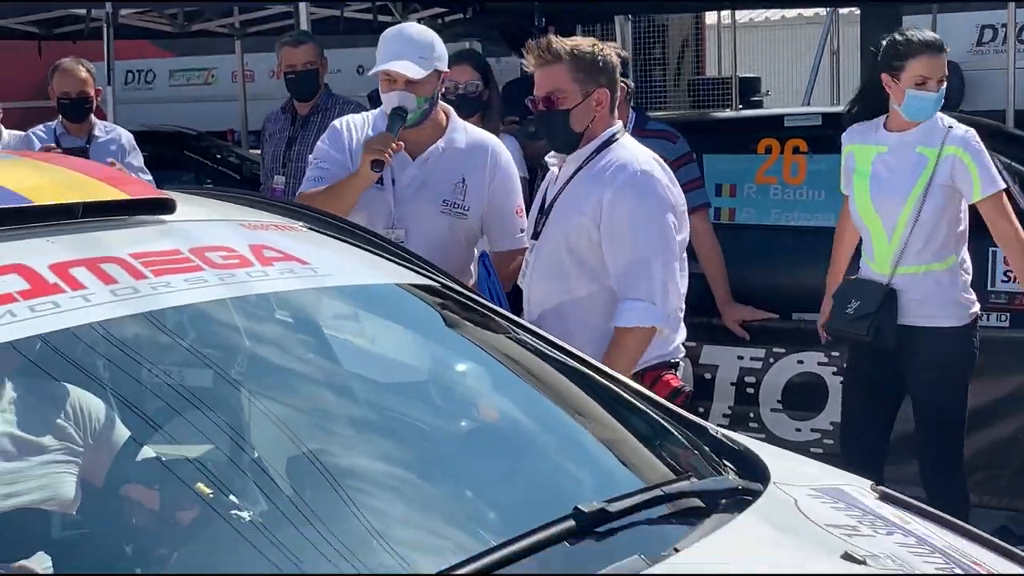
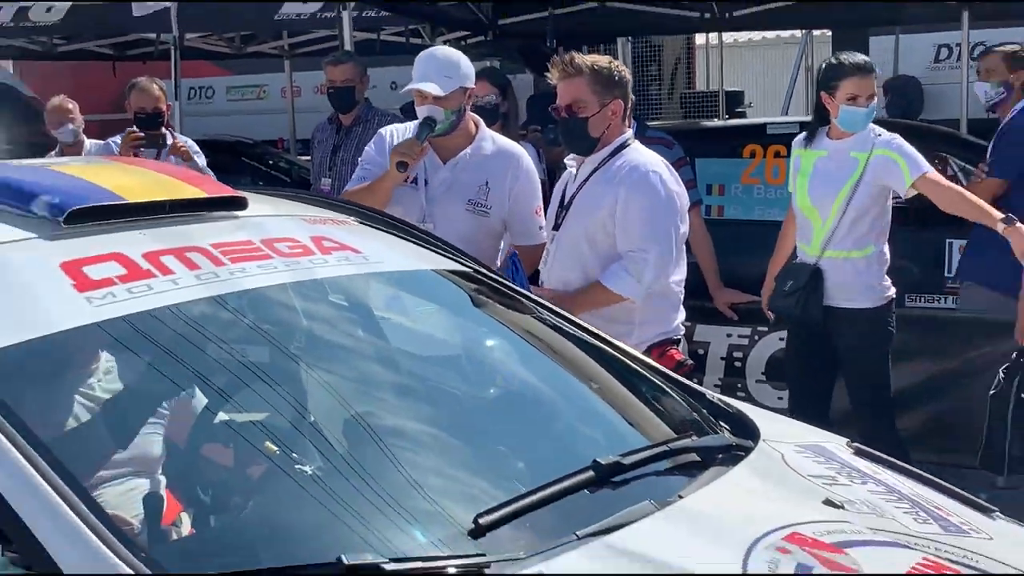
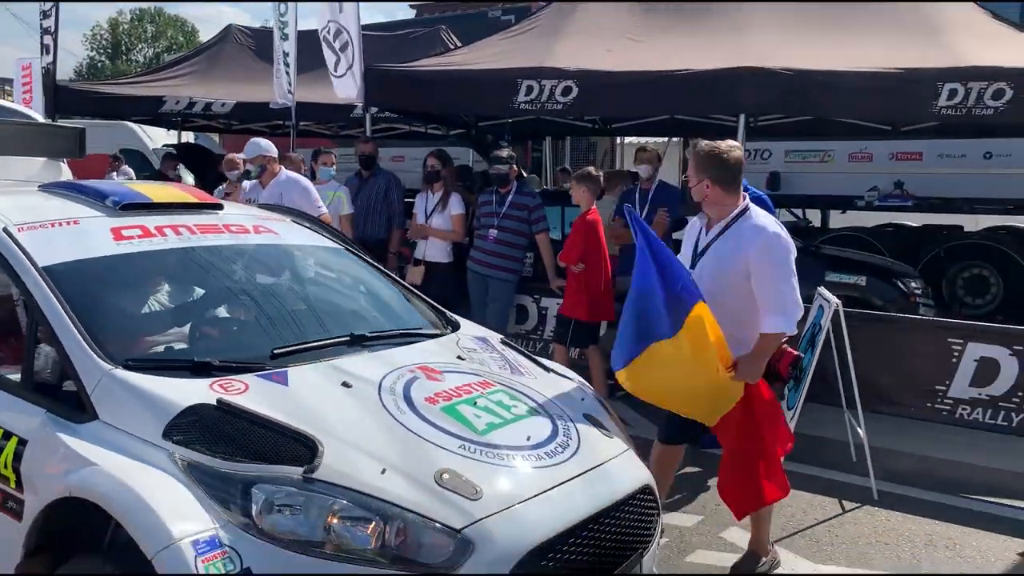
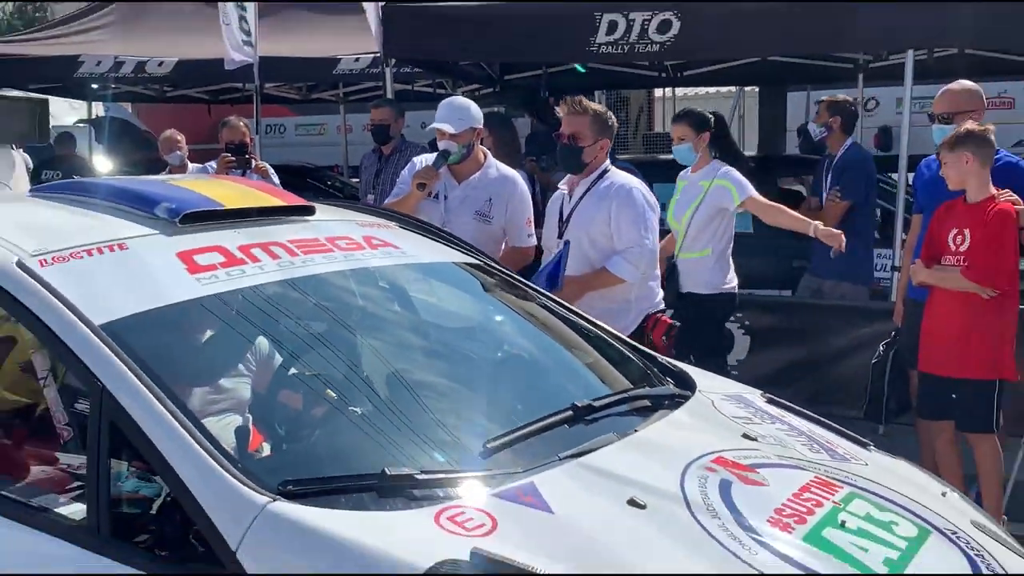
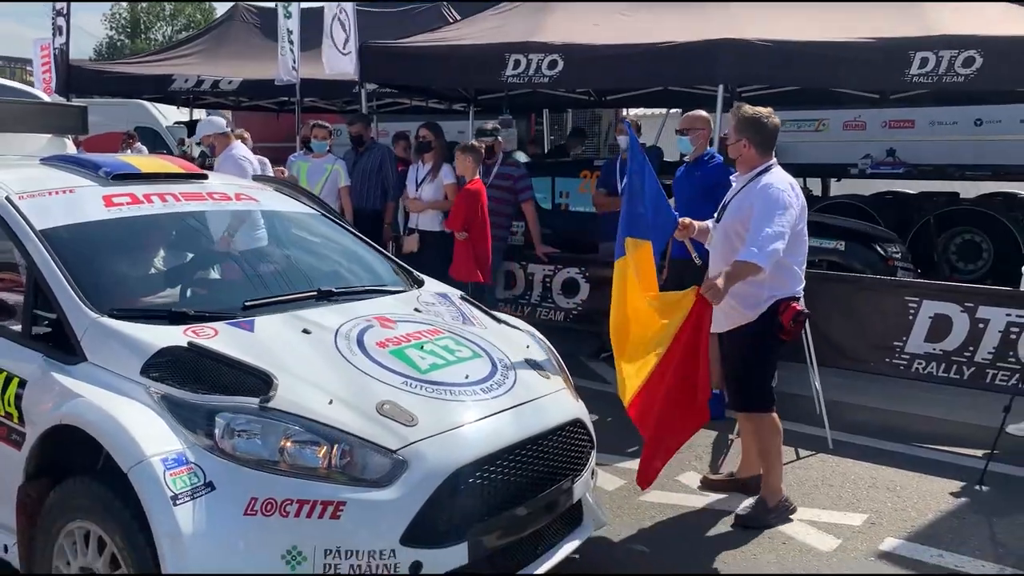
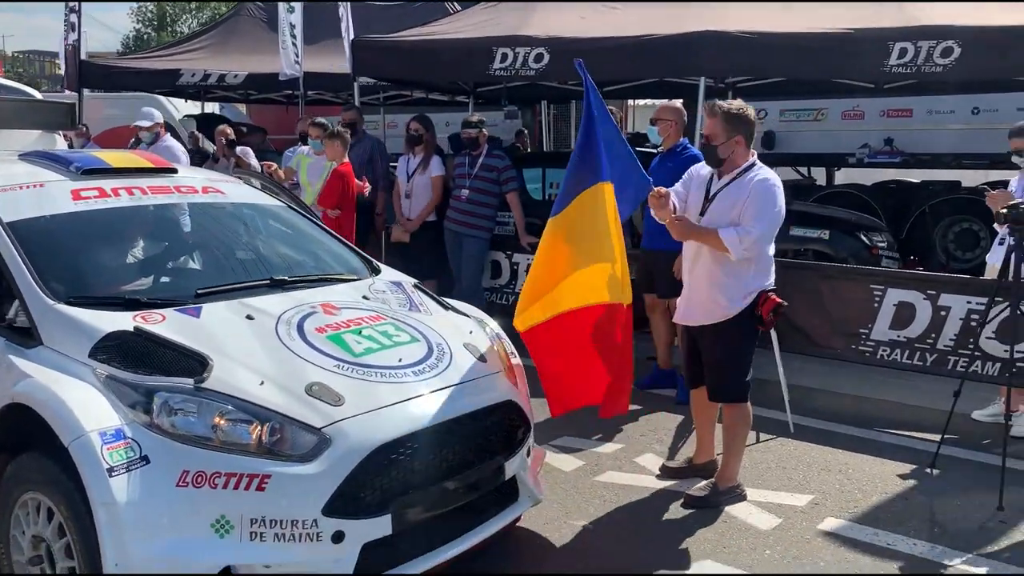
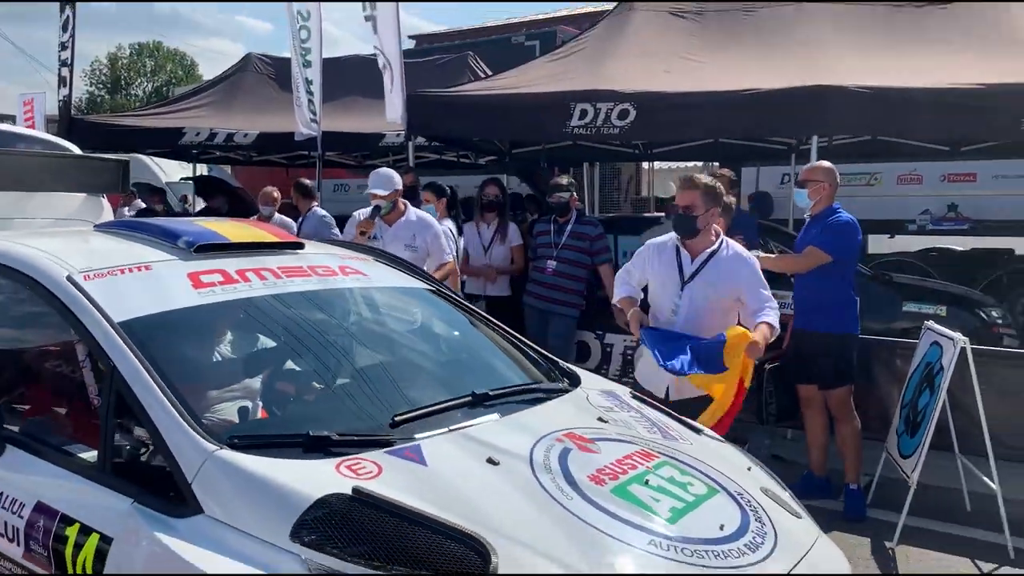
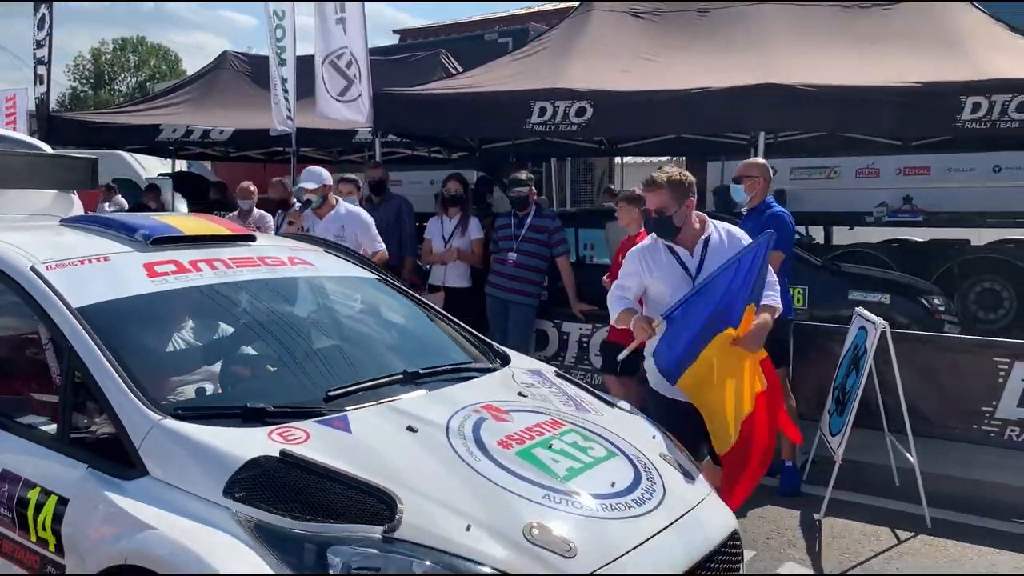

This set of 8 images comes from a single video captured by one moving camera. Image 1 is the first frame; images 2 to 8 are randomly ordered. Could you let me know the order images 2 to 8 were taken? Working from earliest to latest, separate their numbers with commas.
2, 4, 7, 8, 3, 5, 6
